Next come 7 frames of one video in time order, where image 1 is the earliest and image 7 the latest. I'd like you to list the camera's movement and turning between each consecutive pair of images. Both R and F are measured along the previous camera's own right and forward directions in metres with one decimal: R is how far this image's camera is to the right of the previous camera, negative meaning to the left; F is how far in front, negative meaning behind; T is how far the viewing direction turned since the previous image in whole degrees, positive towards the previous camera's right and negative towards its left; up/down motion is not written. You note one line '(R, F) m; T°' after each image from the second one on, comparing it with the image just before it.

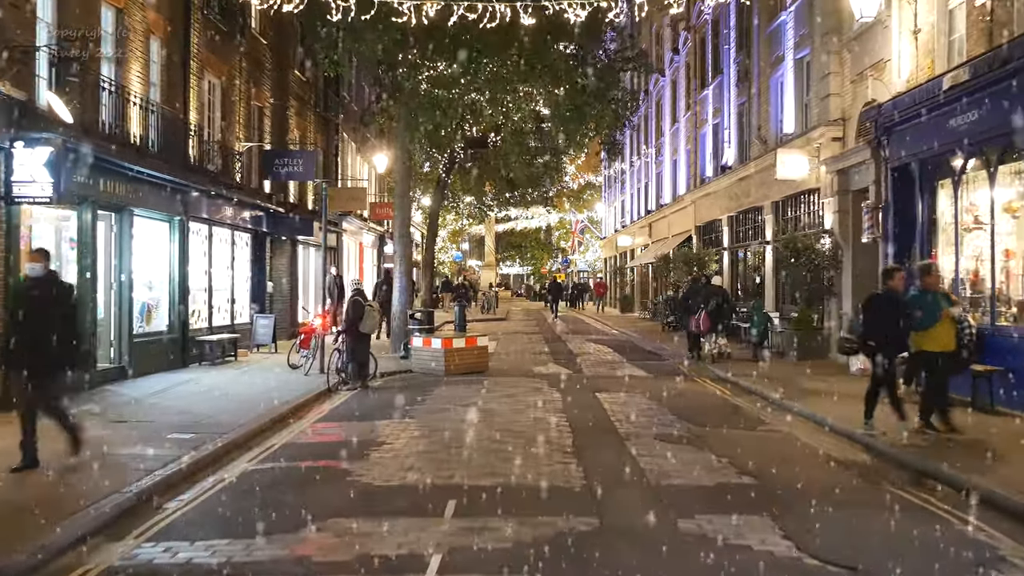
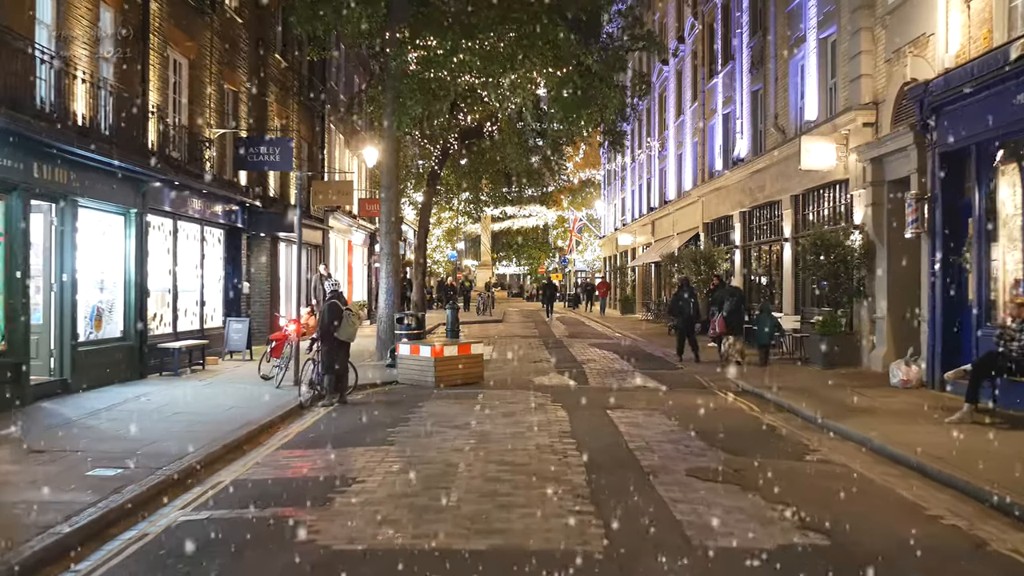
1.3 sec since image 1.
(0.0, +1.8) m; 0°
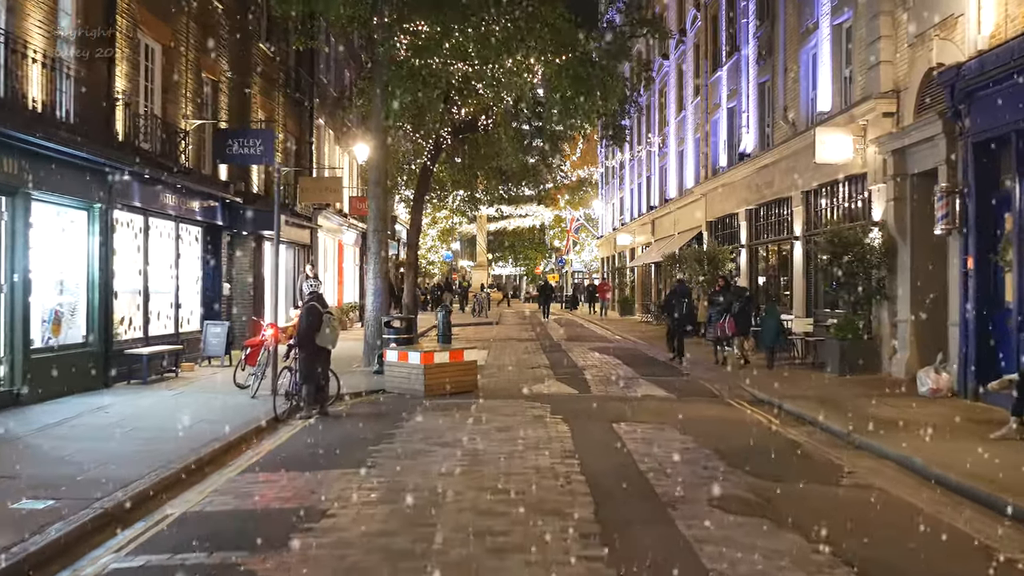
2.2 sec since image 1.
(0.0, +1.1) m; 0°
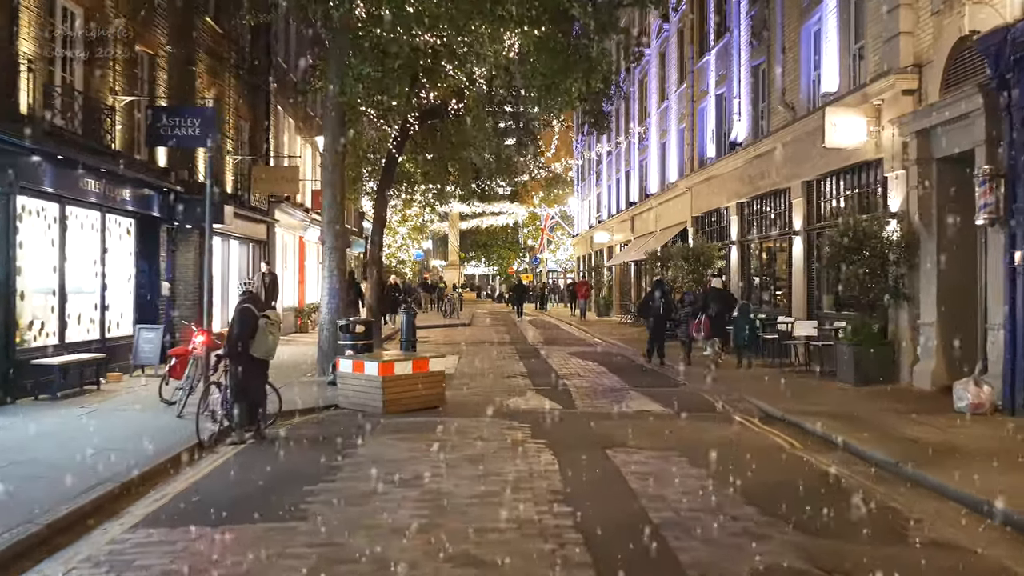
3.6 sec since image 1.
(0.0, +1.9) m; +2°
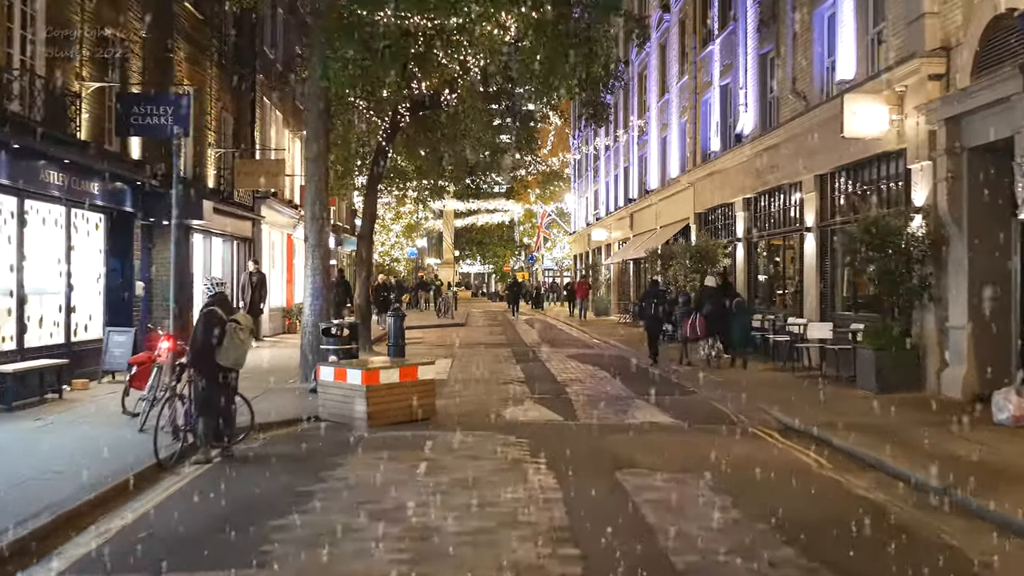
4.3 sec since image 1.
(0.0, +1.0) m; 0°
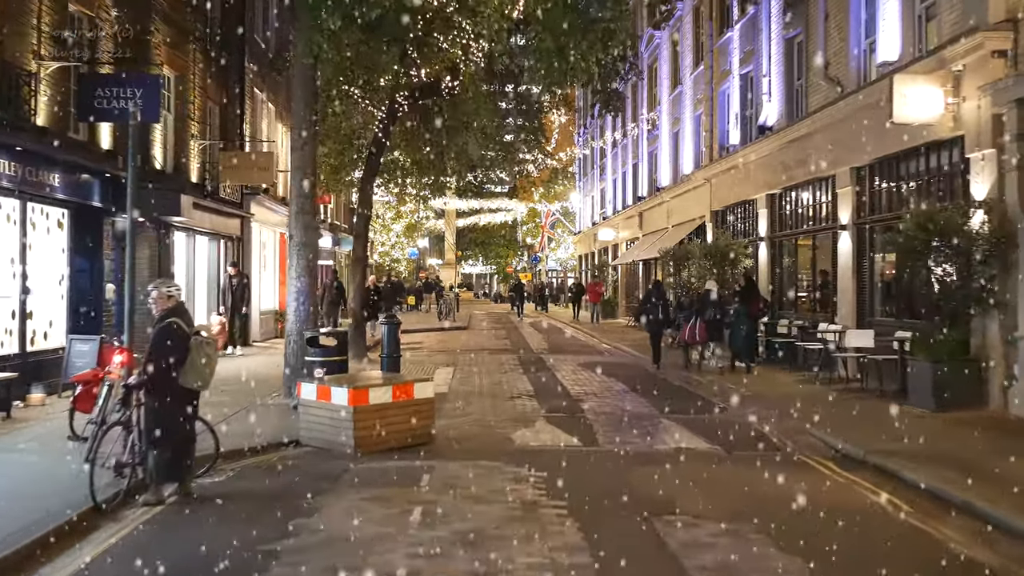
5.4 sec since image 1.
(-0.1, +1.5) m; 0°
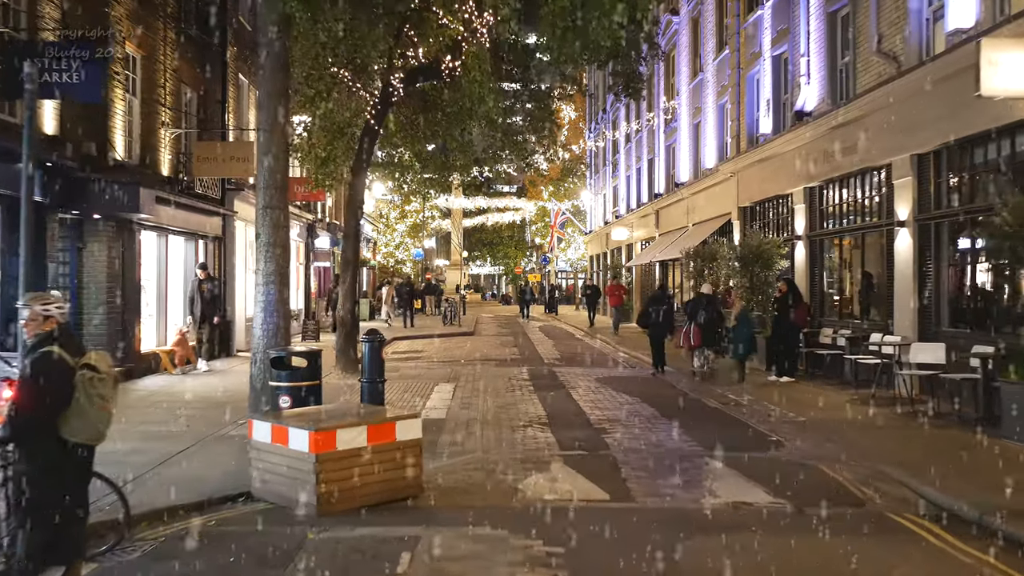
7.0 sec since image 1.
(0.0, +2.0) m; 0°
